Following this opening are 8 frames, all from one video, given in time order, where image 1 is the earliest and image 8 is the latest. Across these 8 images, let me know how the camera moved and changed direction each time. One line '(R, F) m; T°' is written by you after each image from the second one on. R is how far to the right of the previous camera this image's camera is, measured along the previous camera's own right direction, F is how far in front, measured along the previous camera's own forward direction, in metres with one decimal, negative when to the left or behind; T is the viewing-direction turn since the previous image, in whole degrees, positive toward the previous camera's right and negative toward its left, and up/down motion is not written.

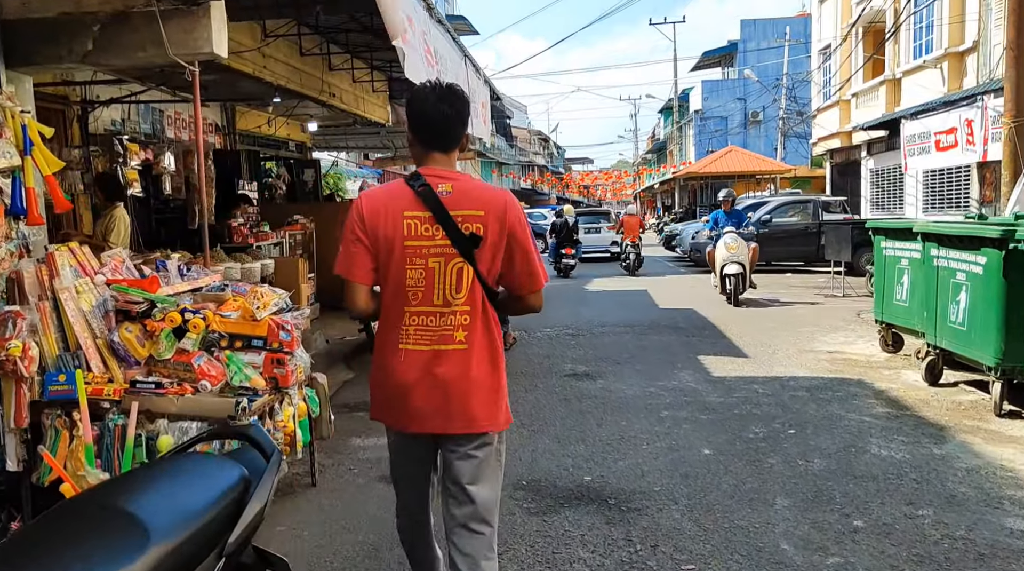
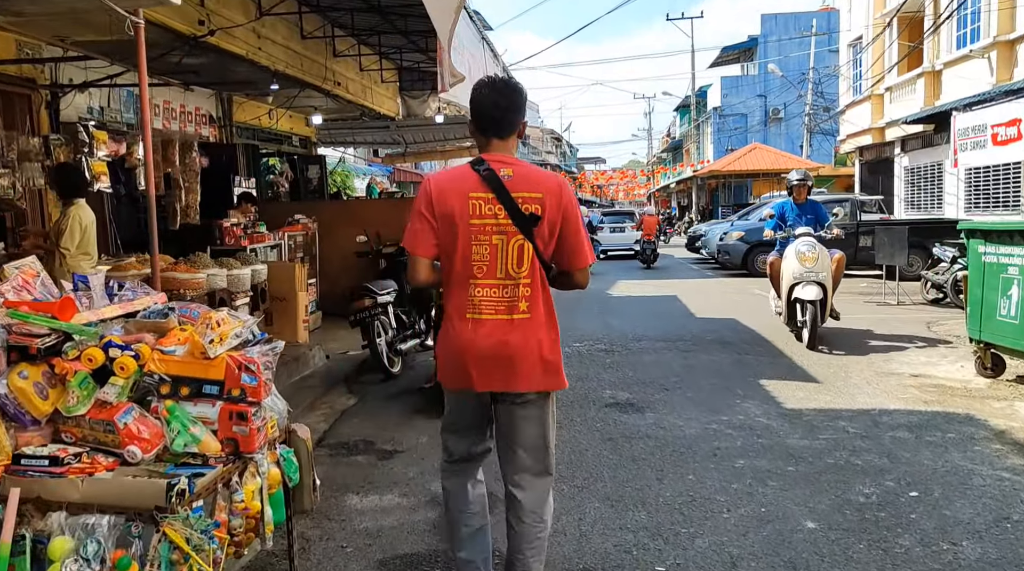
(-0.1, +0.9) m; -1°
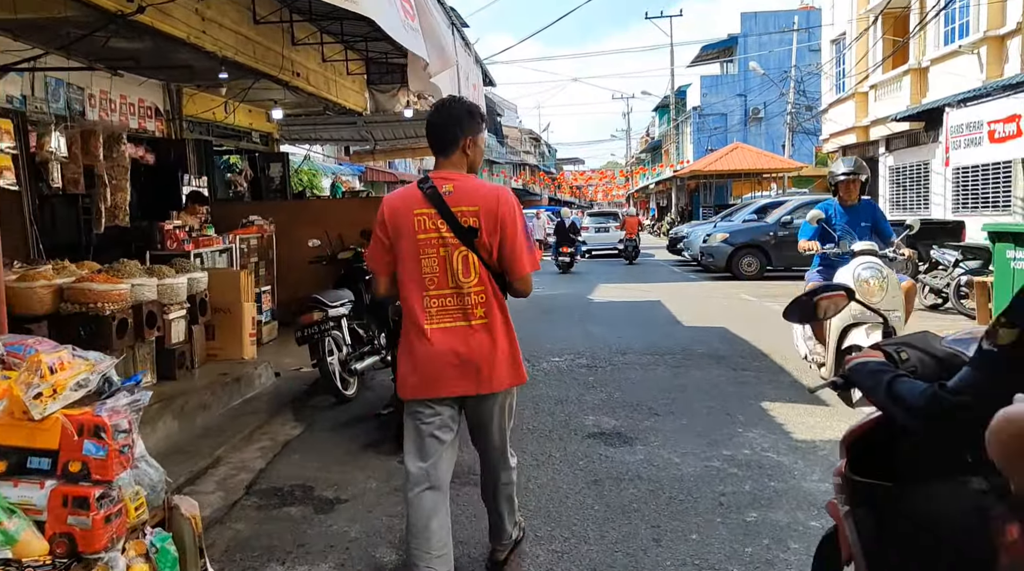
(+0.1, +0.7) m; +2°
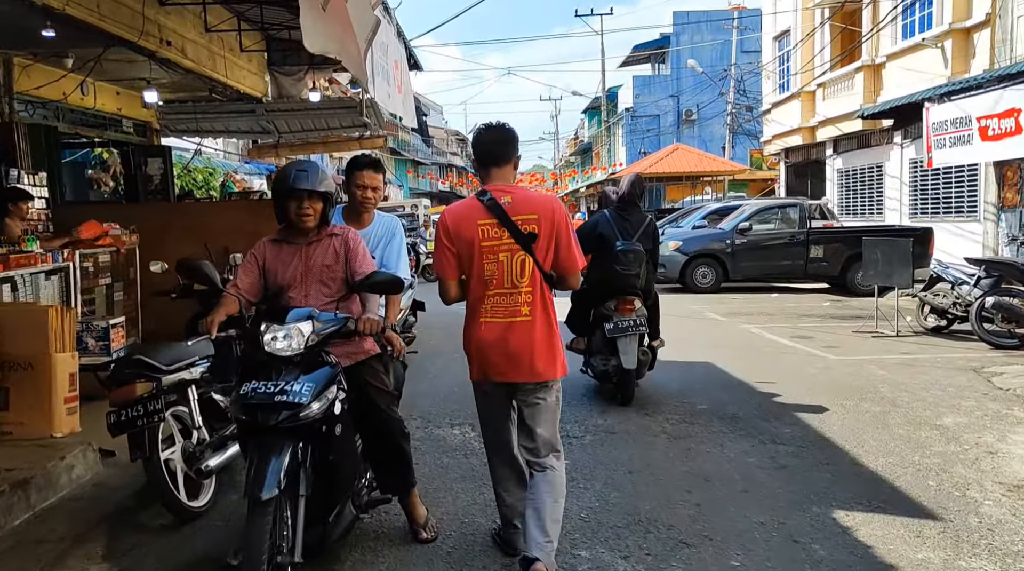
(-0.1, +1.8) m; +5°
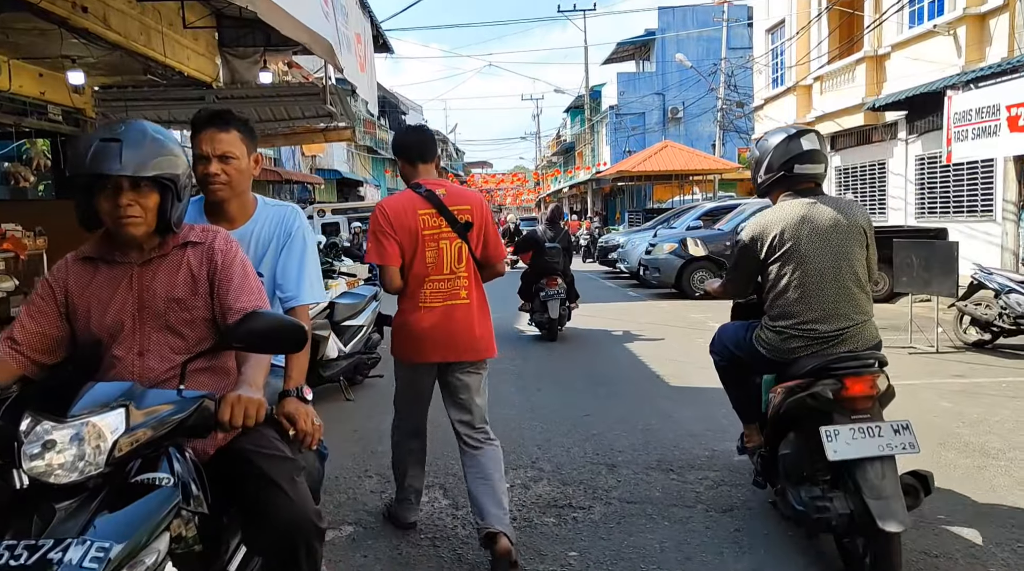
(0.0, +1.1) m; +1°
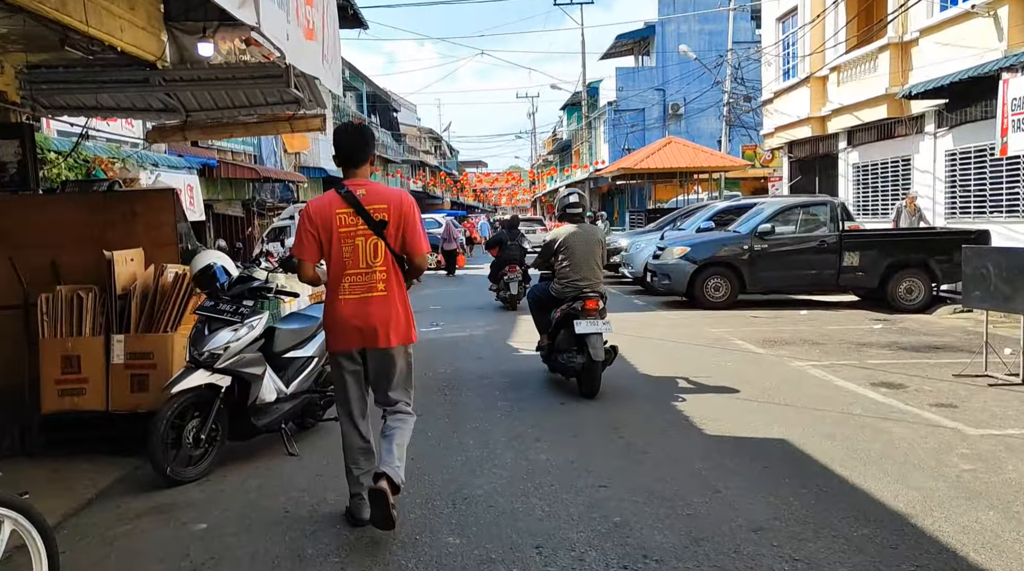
(0.0, +1.3) m; 0°
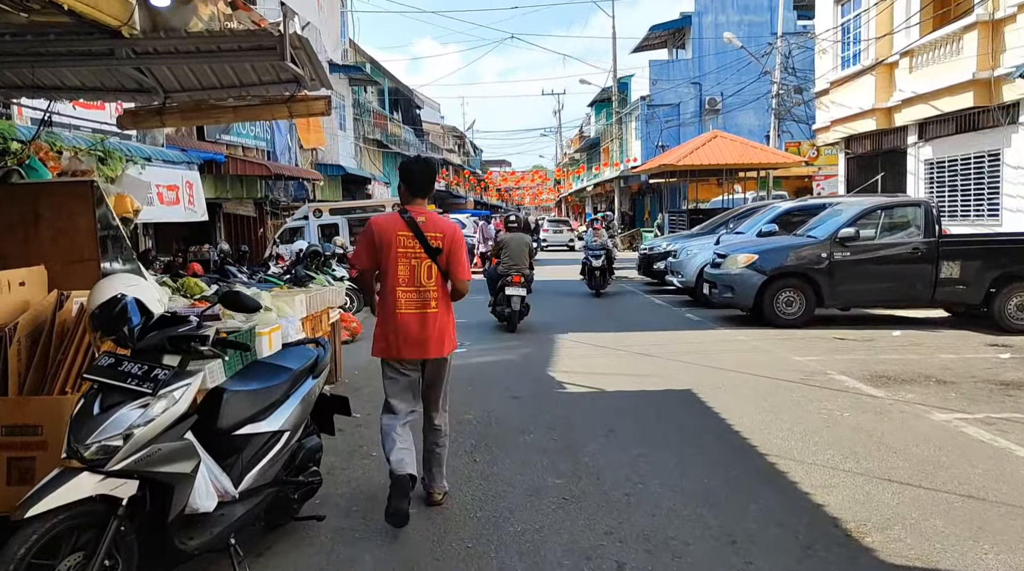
(-0.2, +1.6) m; -2°
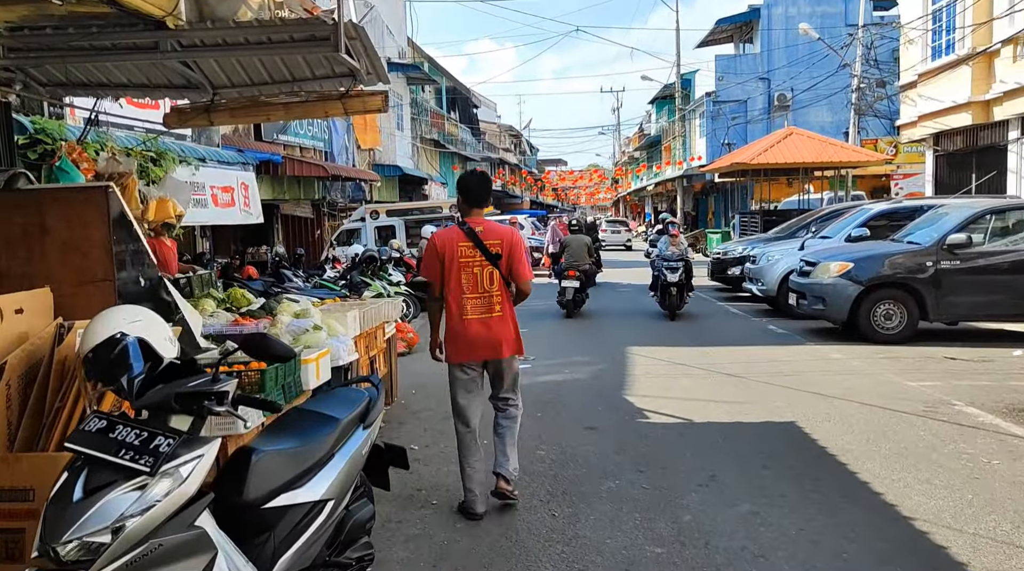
(-0.2, +0.7) m; -4°
